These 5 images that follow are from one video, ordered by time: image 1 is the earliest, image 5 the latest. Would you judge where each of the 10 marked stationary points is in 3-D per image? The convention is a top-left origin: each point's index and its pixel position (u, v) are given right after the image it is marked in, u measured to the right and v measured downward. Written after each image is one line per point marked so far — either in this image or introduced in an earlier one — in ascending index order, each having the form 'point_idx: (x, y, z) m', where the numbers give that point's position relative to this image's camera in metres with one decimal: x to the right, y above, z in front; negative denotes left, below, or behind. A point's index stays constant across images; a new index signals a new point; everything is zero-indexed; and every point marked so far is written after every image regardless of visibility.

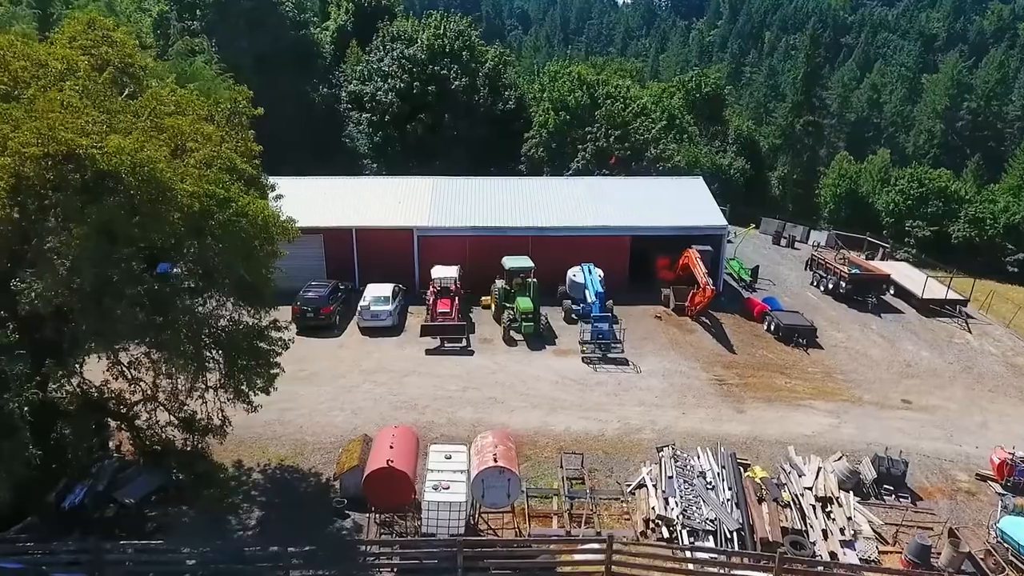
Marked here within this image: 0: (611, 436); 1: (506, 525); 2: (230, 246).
0: (+2.8, -4.2, +19.6) m
1: (-0.2, -5.4, +15.6) m
2: (-4.8, +0.7, +11.4) m
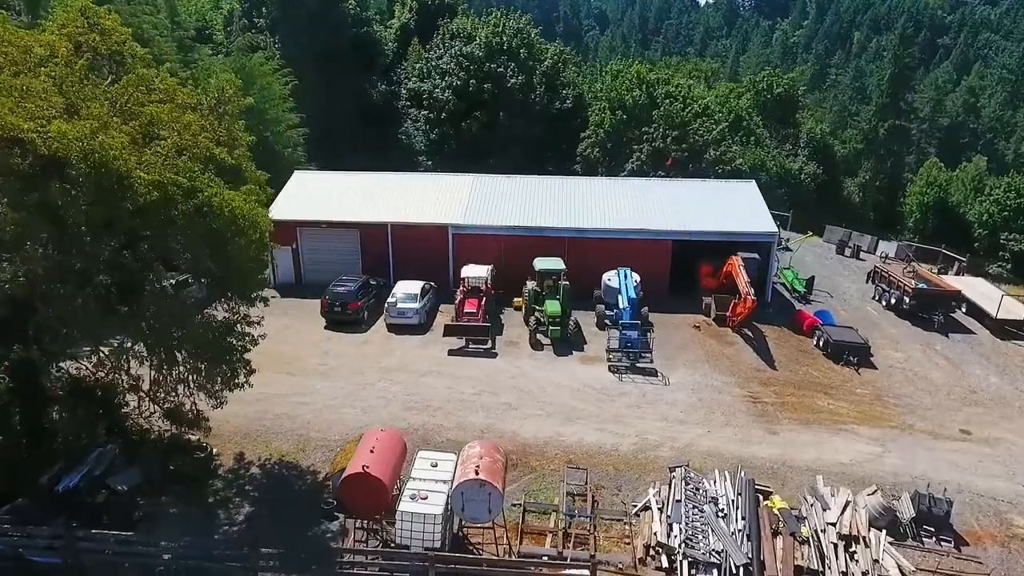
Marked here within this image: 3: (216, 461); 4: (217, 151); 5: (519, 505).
0: (+3.0, -4.4, +18.5) m
1: (-0.4, -5.5, +14.8) m
2: (-5.2, +0.8, +11.1) m
3: (-7.3, -4.3, +16.9) m
4: (-5.4, +2.5, +12.3) m
5: (+0.2, -5.0, +15.9) m
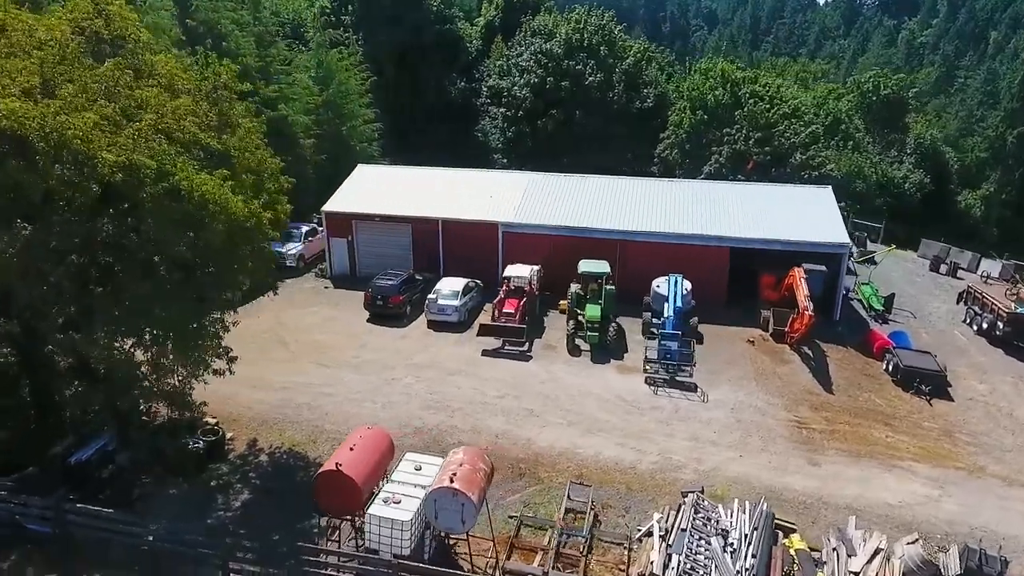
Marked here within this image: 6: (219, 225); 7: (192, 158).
0: (+3.3, -4.6, +17.4) m
1: (-0.6, -5.5, +14.2) m
2: (-5.6, +1.1, +11.1) m
3: (-7.1, -3.9, +17.2) m
4: (-5.6, +2.7, +12.3) m
5: (+0.1, -5.1, +15.2) m
6: (-5.0, +1.1, +11.5) m
7: (-5.8, +2.2, +12.0) m
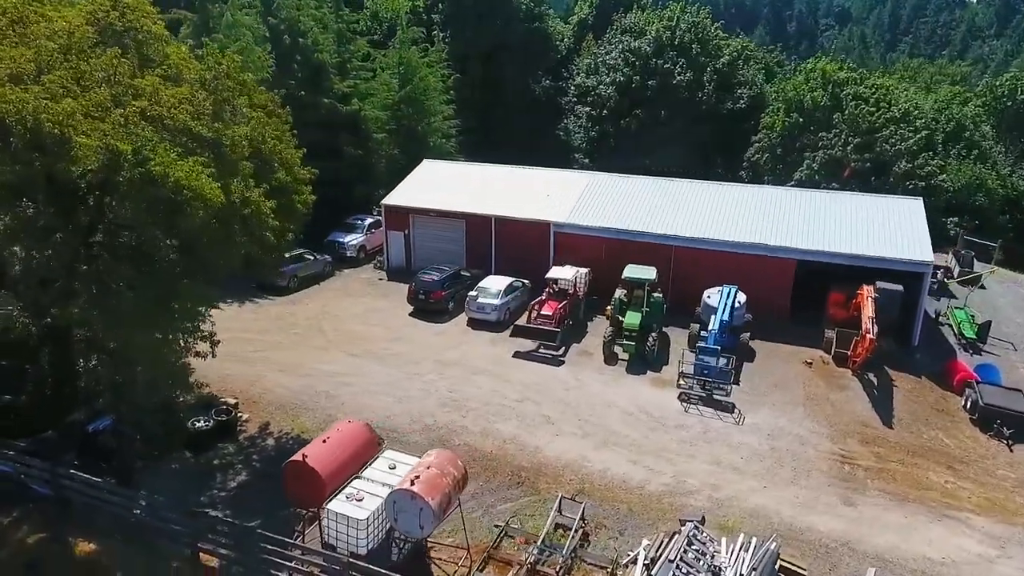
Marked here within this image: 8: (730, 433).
0: (+3.3, -4.8, +16.2) m
1: (-1.1, -5.5, +13.7) m
2: (-6.1, +1.4, +11.4) m
3: (-7.0, -3.6, +17.7) m
4: (-5.8, +3.0, +12.6) m
5: (-0.3, -5.1, +14.6) m
6: (-5.5, +1.4, +11.7) m
7: (-6.1, +2.5, +12.3) m
8: (+6.0, -4.0, +18.9) m
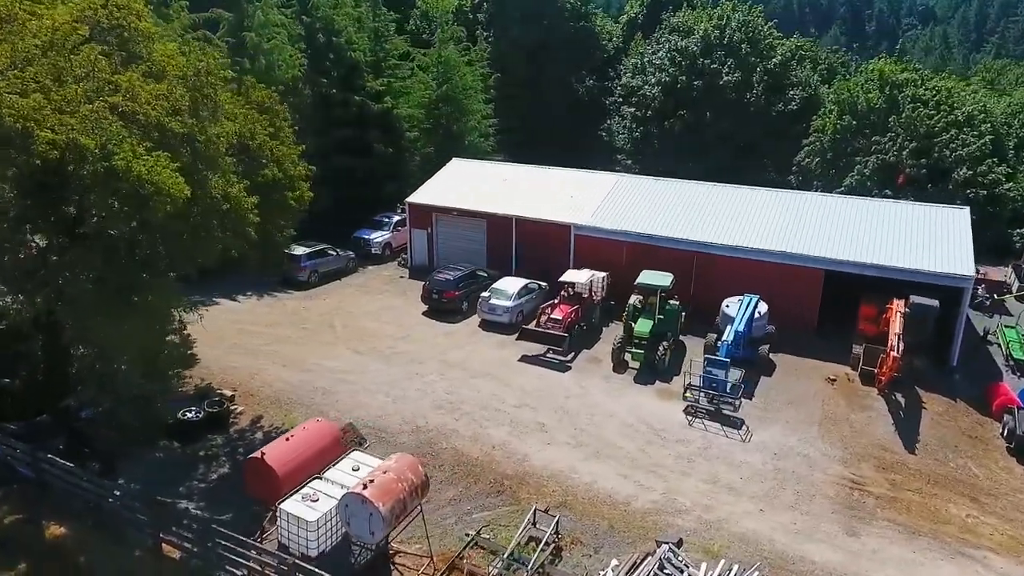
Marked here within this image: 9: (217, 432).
0: (+2.8, -5.0, +15.5) m
1: (-1.8, -5.5, +13.4) m
2: (-6.8, +1.5, +11.5) m
3: (-7.2, -3.4, +17.9) m
4: (-6.3, +3.1, +12.7) m
5: (-0.9, -5.1, +14.2) m
6: (-6.1, +1.5, +11.8) m
7: (-6.6, +2.7, +12.4) m
8: (+5.8, -4.2, +17.9) m
9: (-7.4, -3.6, +17.1) m
